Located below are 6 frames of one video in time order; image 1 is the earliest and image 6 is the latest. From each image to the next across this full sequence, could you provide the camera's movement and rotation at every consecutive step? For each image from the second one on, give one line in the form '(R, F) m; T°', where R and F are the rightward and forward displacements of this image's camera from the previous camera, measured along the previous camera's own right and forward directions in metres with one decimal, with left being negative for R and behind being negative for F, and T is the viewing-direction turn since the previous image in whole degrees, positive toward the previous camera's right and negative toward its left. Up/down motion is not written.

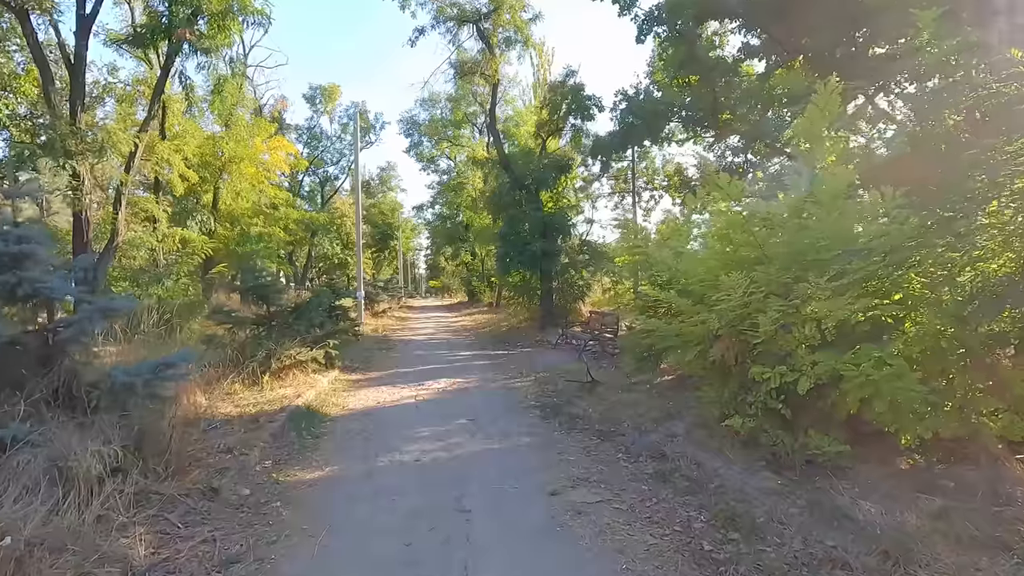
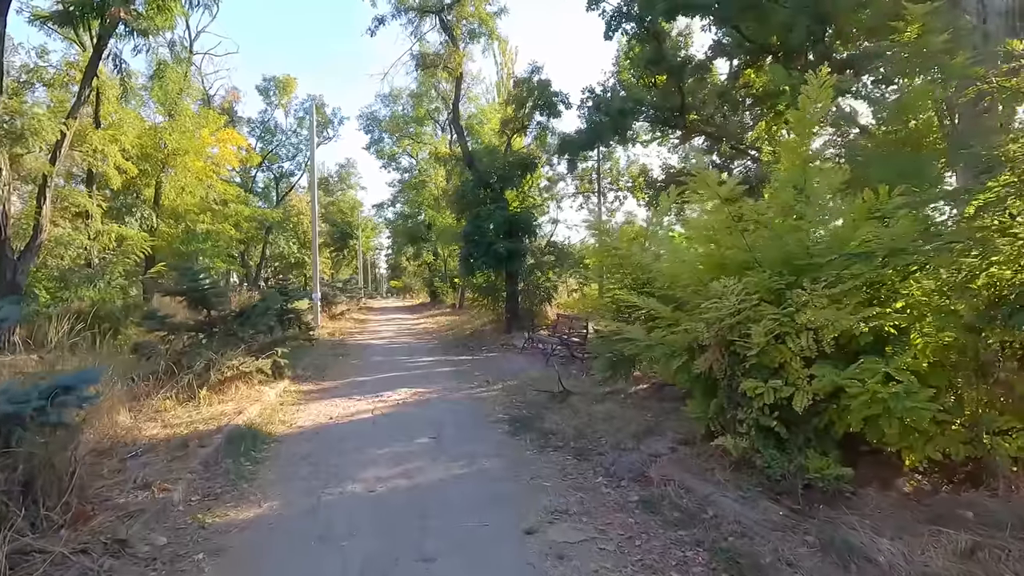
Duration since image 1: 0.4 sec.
(-0.1, +0.6) m; +4°
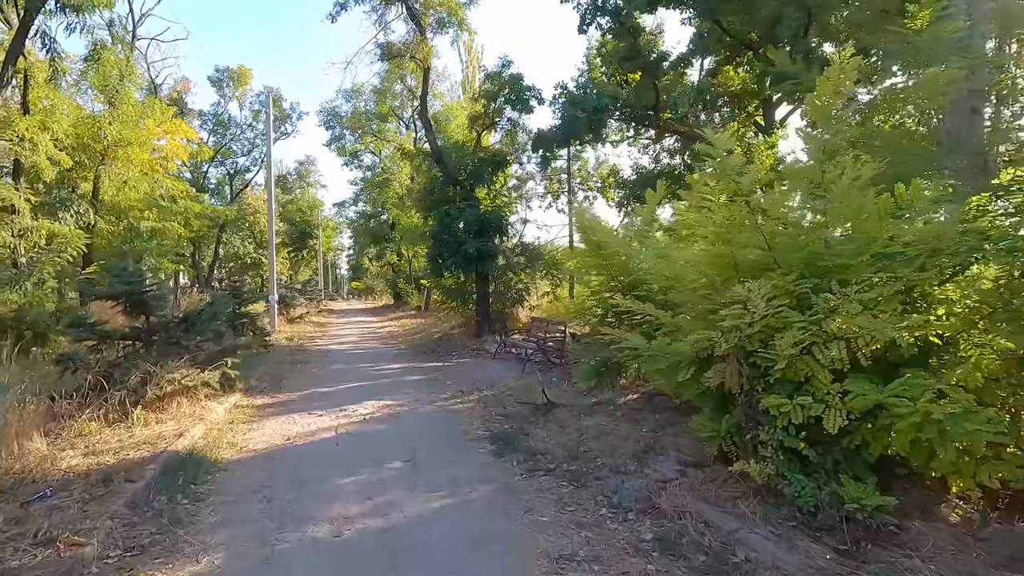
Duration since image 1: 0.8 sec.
(-0.2, +0.7) m; +4°
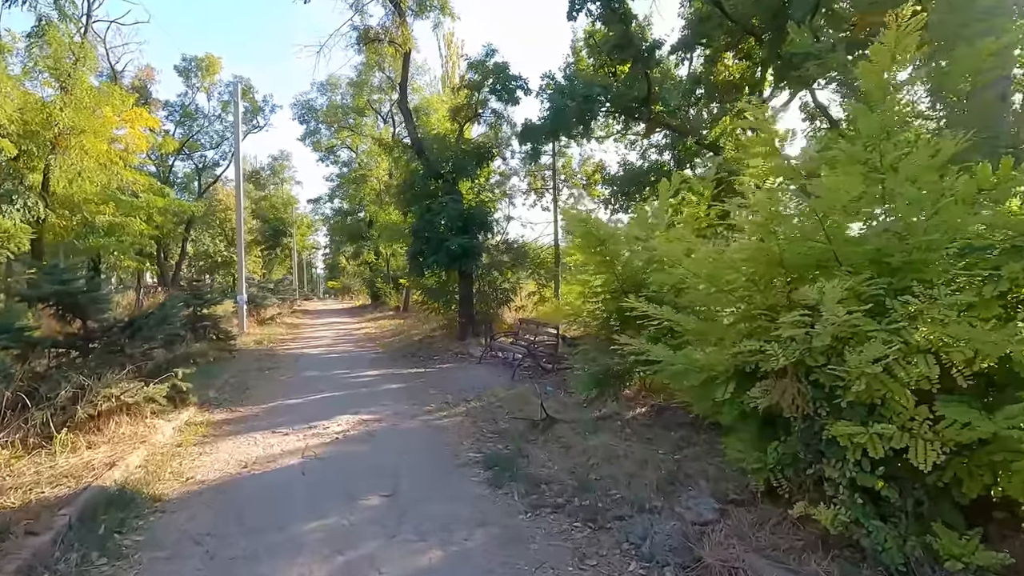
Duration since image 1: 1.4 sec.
(-0.2, +0.9) m; +2°
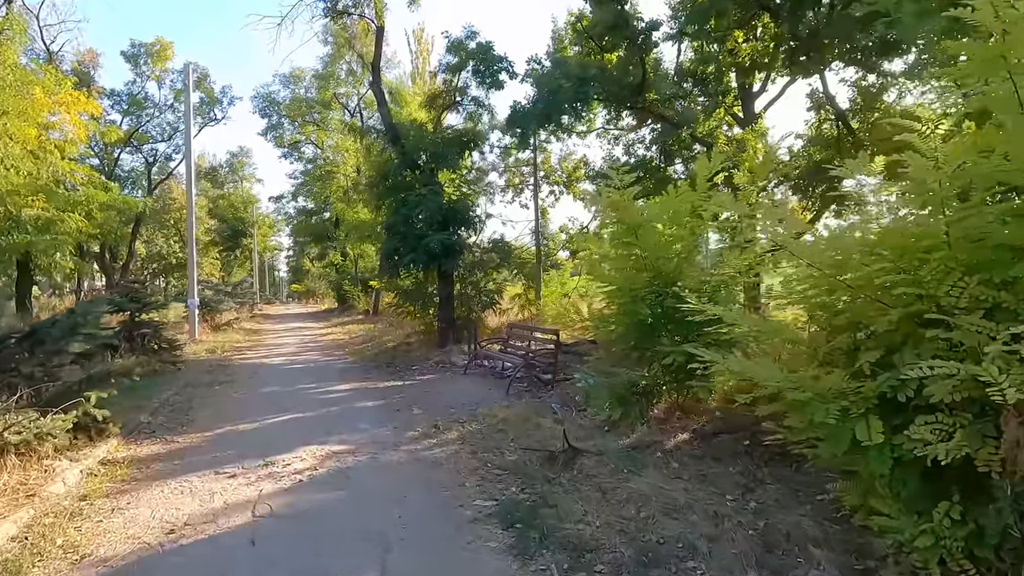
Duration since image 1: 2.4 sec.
(-0.5, +1.4) m; +3°
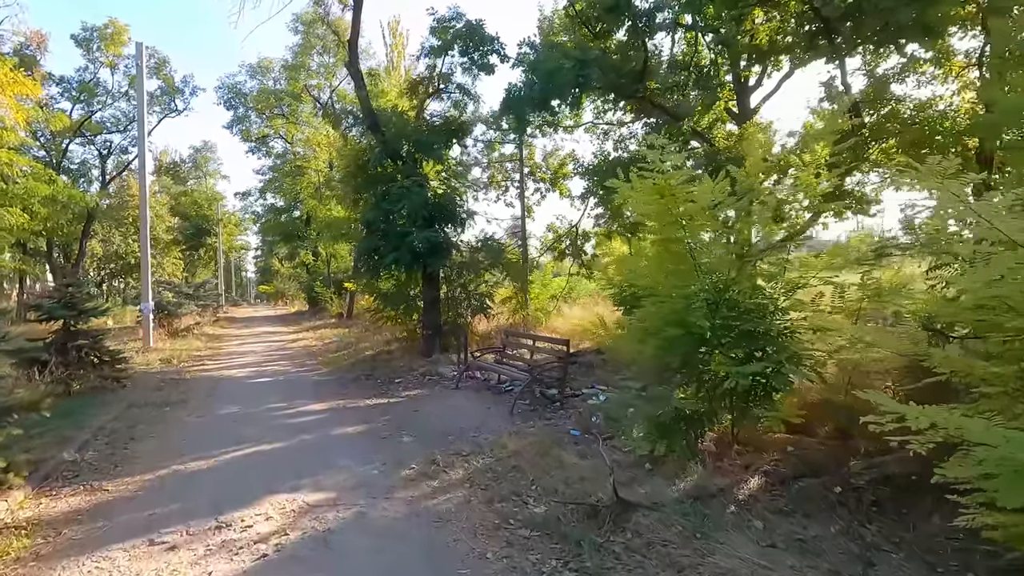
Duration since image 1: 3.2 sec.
(-0.5, +1.2) m; +3°
